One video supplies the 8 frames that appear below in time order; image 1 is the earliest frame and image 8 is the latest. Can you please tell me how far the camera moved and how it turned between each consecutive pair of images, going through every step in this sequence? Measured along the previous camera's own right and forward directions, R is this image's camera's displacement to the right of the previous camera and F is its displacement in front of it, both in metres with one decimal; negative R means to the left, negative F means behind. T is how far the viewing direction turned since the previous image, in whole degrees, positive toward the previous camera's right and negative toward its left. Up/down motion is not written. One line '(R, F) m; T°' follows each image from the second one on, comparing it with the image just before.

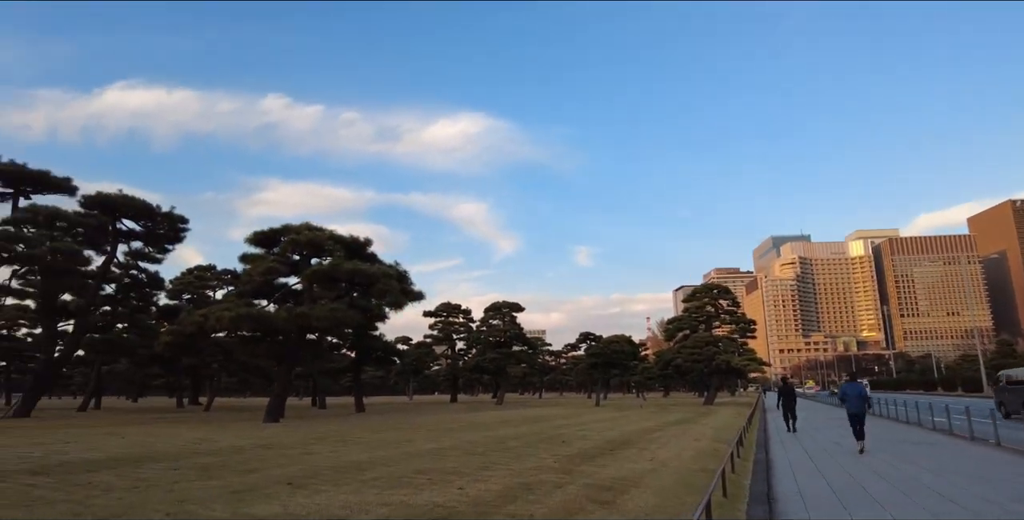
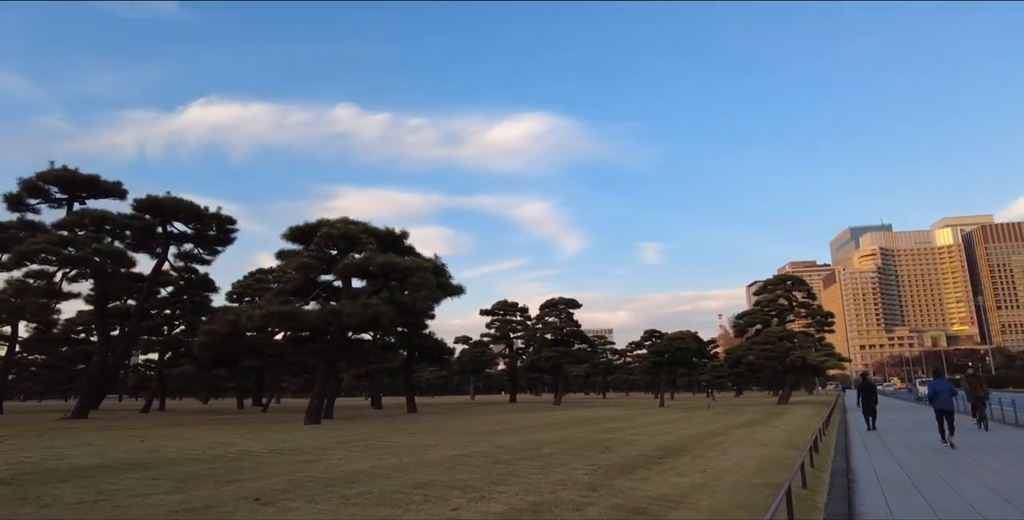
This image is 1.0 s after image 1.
(+0.8, +1.8) m; -6°
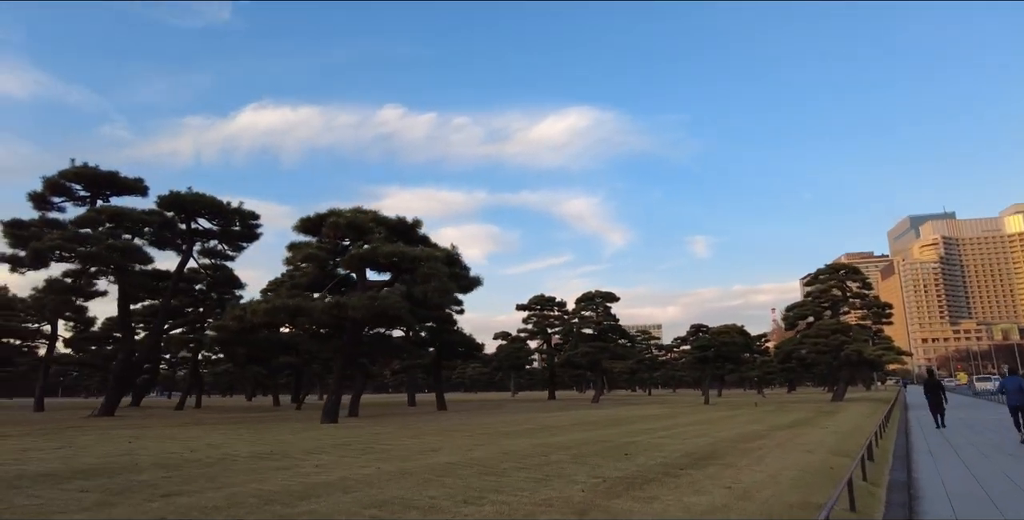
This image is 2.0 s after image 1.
(+0.9, +1.7) m; -4°
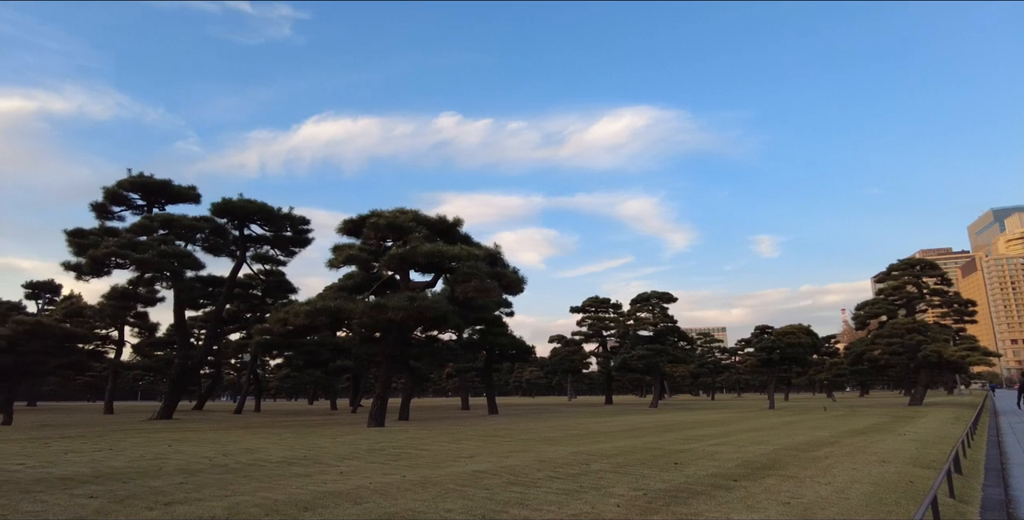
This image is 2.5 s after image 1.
(+0.5, +0.9) m; -5°
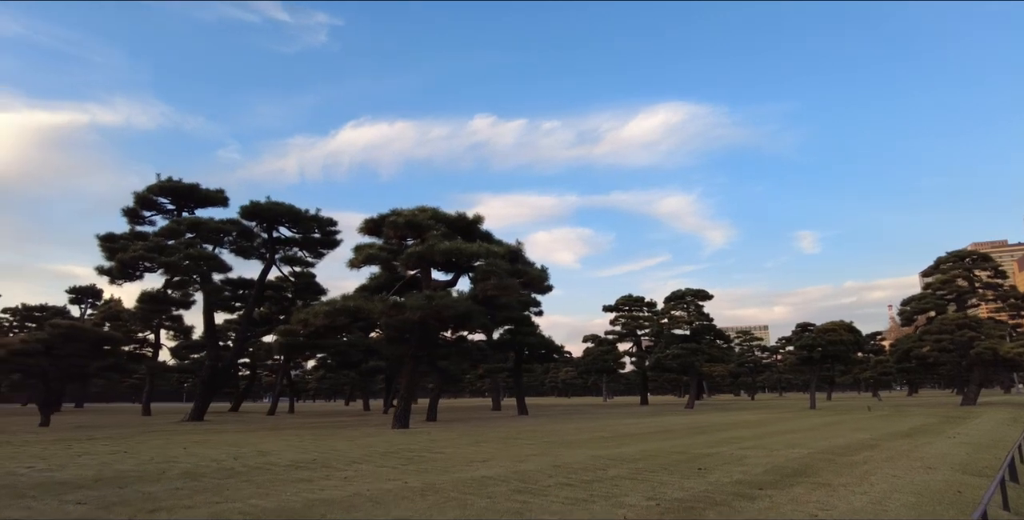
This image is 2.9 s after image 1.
(+0.5, +0.6) m; -3°
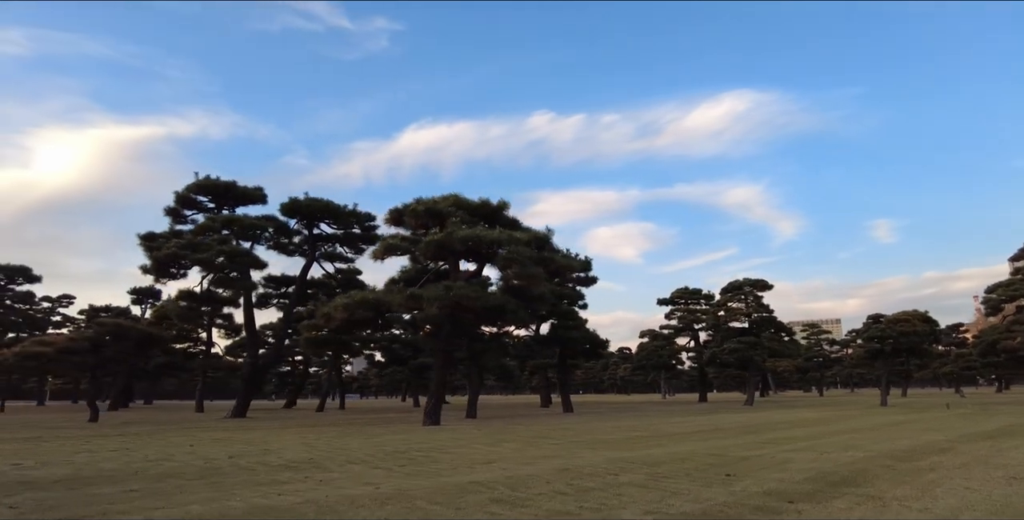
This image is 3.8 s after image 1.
(+1.0, +1.4) m; -5°
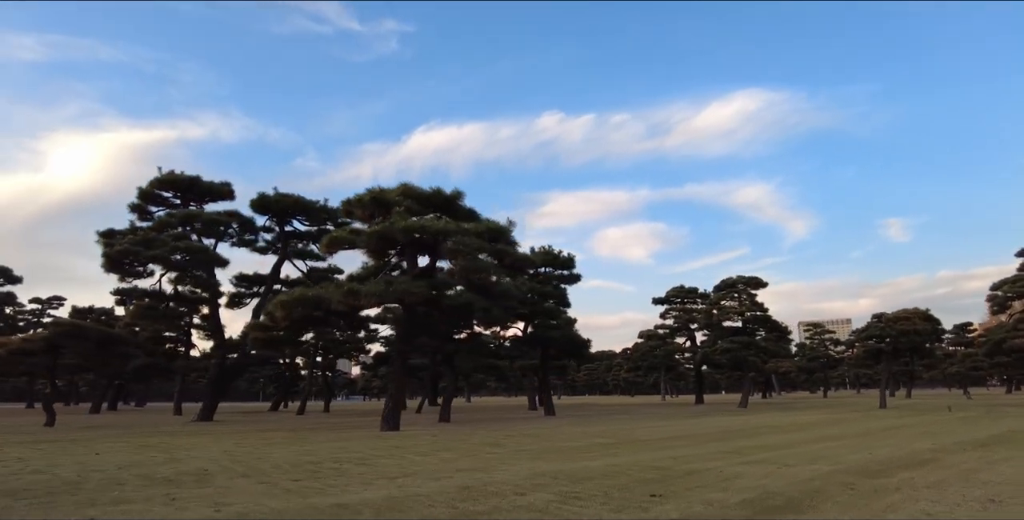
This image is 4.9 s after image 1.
(+1.6, +1.5) m; -1°
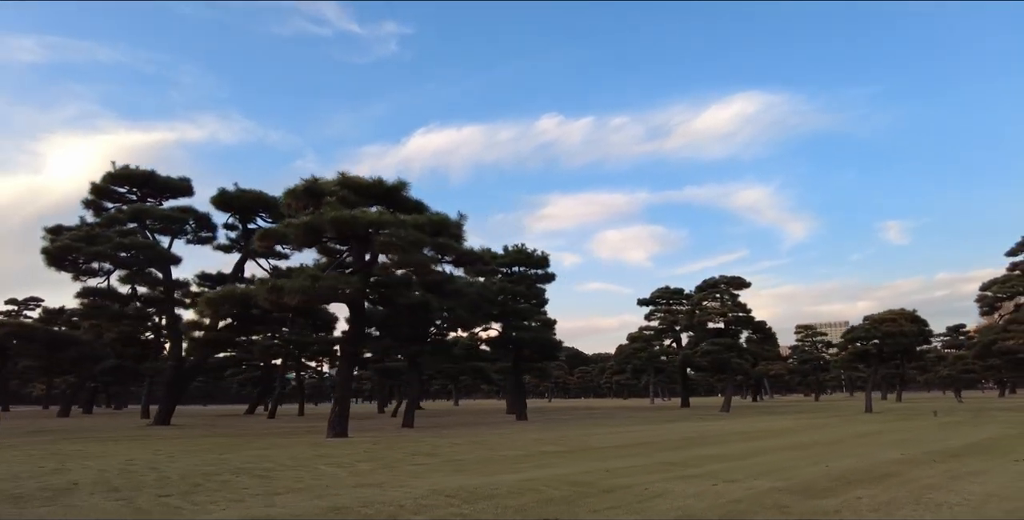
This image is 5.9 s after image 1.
(+1.5, +1.2) m; 0°
